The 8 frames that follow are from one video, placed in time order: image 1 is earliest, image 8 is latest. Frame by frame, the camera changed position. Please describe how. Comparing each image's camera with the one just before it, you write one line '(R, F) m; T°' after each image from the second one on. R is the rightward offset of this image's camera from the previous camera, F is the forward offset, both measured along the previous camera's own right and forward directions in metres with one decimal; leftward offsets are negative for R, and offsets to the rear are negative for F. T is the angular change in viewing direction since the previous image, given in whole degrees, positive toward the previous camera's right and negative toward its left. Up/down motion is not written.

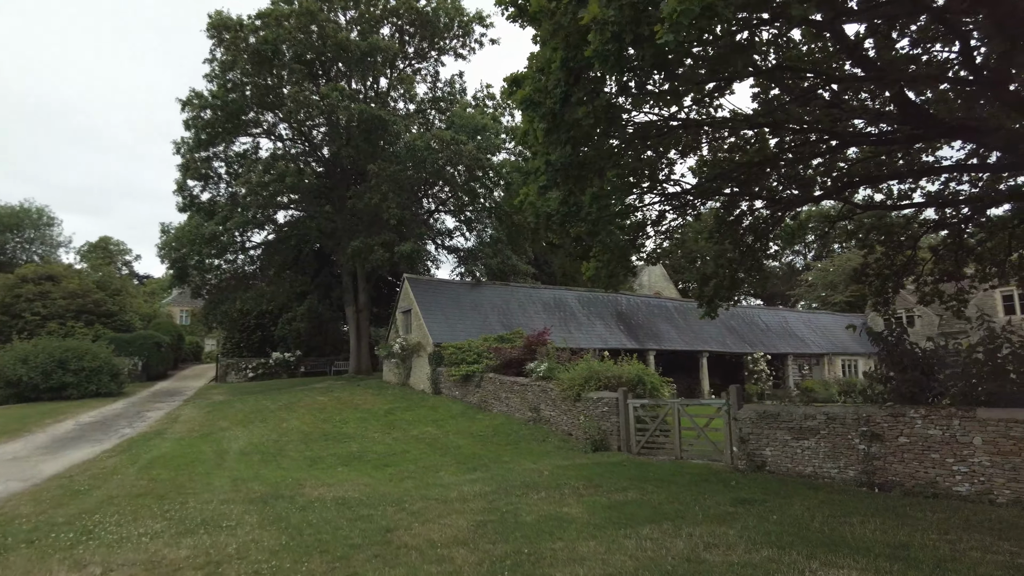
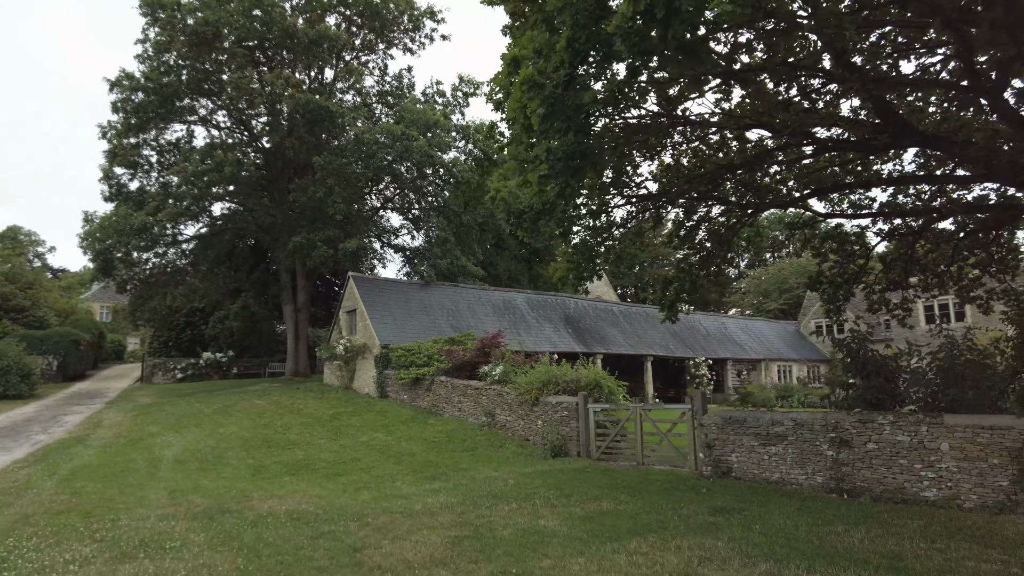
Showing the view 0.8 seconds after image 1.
(-0.5, +0.5) m; +6°
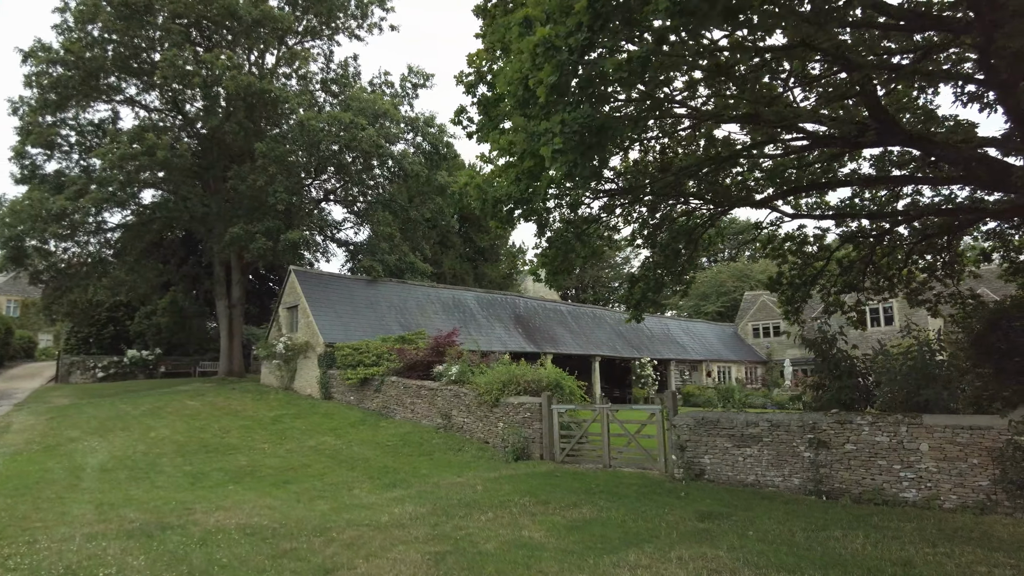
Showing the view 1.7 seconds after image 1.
(-0.5, +0.6) m; +6°
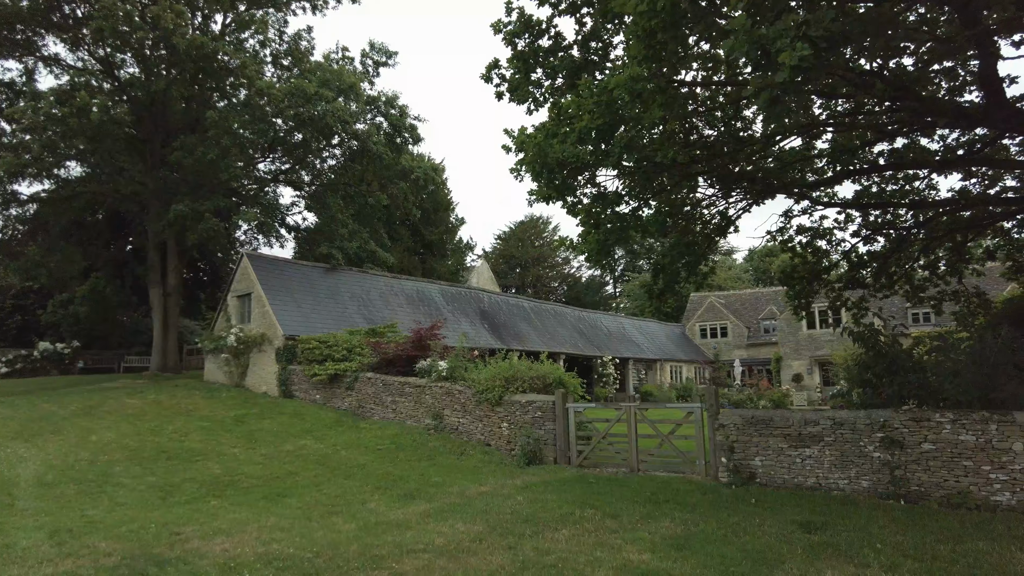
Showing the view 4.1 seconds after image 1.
(-1.6, +1.3) m; +7°
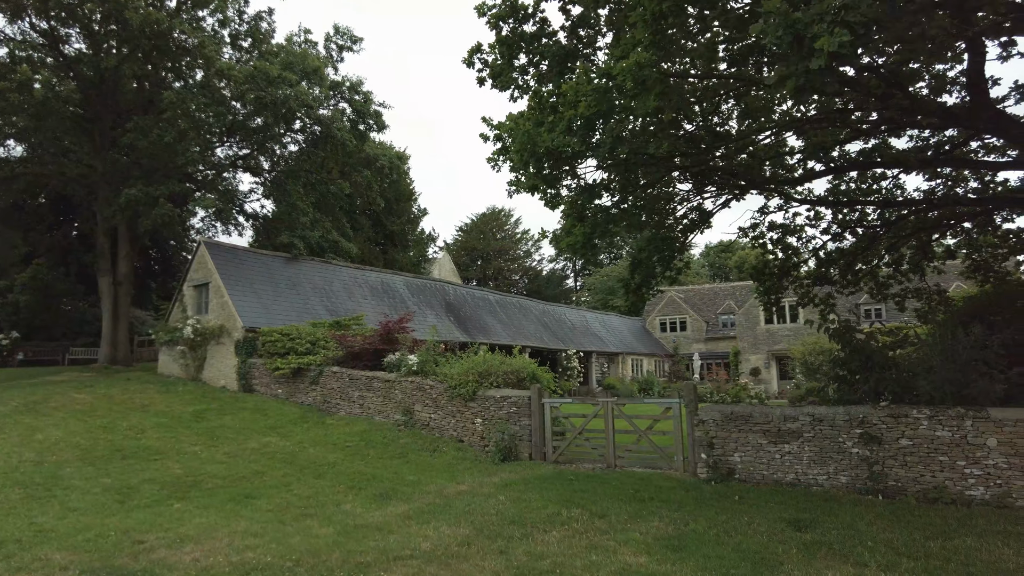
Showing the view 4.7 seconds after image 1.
(-0.3, +0.3) m; +4°
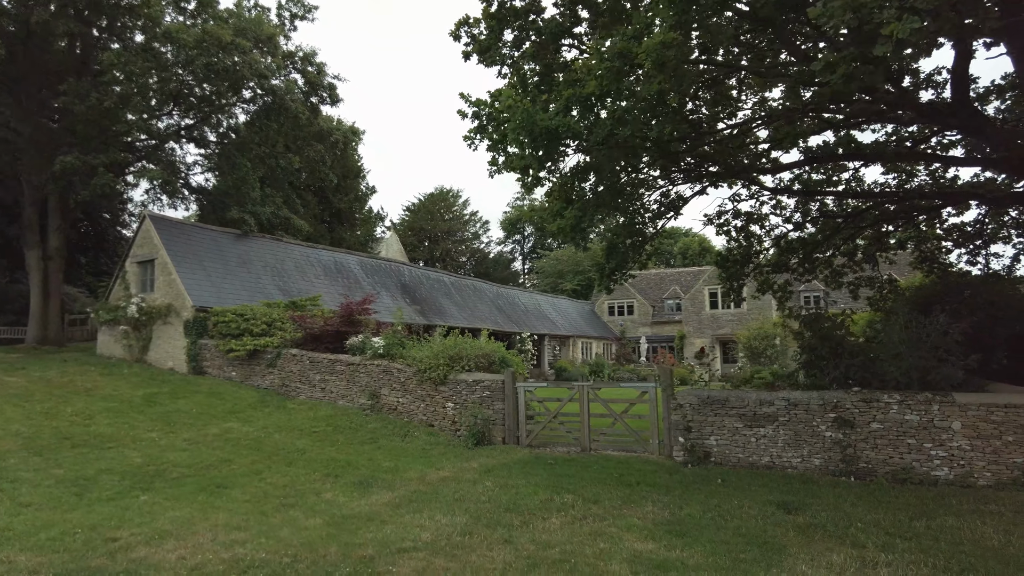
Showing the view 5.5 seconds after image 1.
(-0.6, +0.2) m; +5°
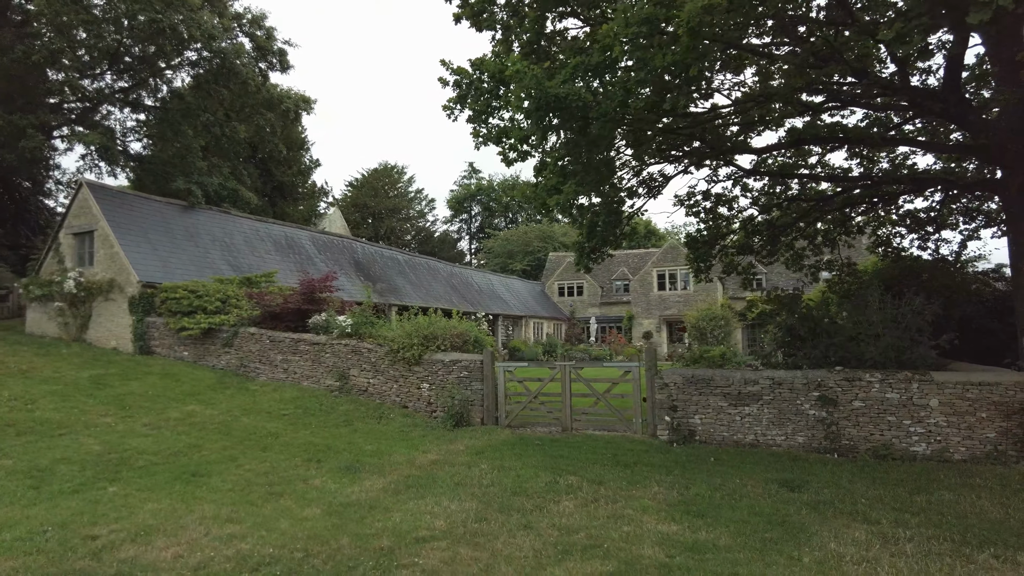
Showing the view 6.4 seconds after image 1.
(-0.7, +0.3) m; +5°
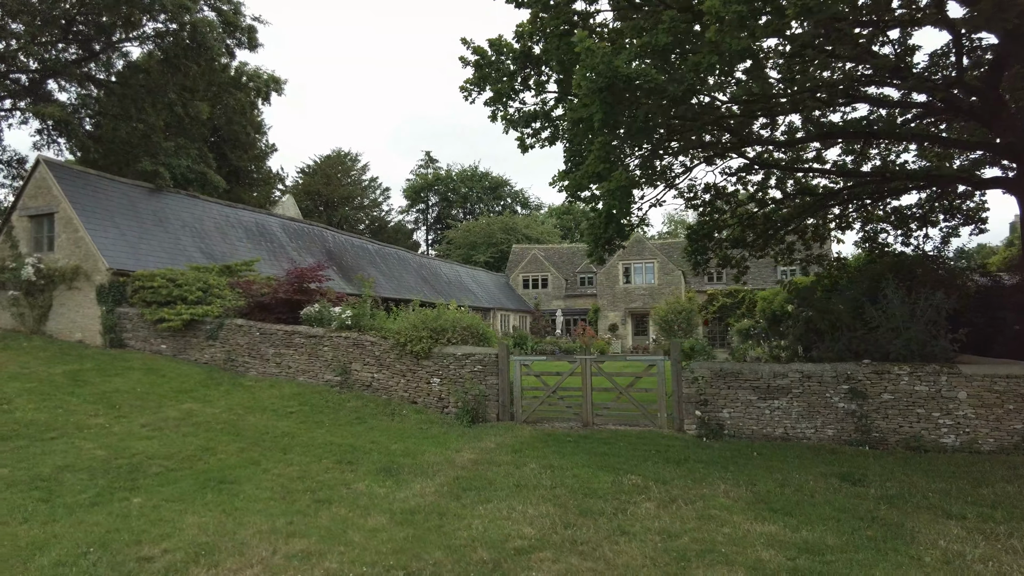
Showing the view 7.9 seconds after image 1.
(-1.2, +0.4) m; +5°
